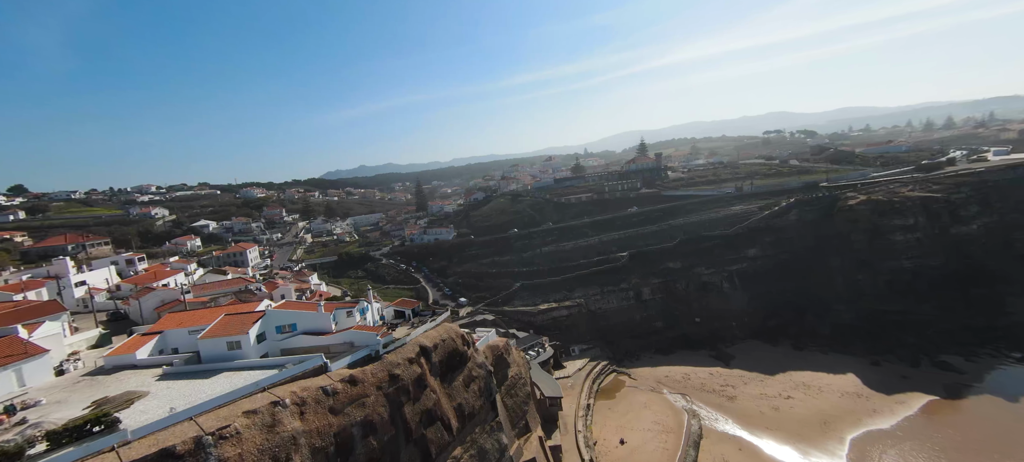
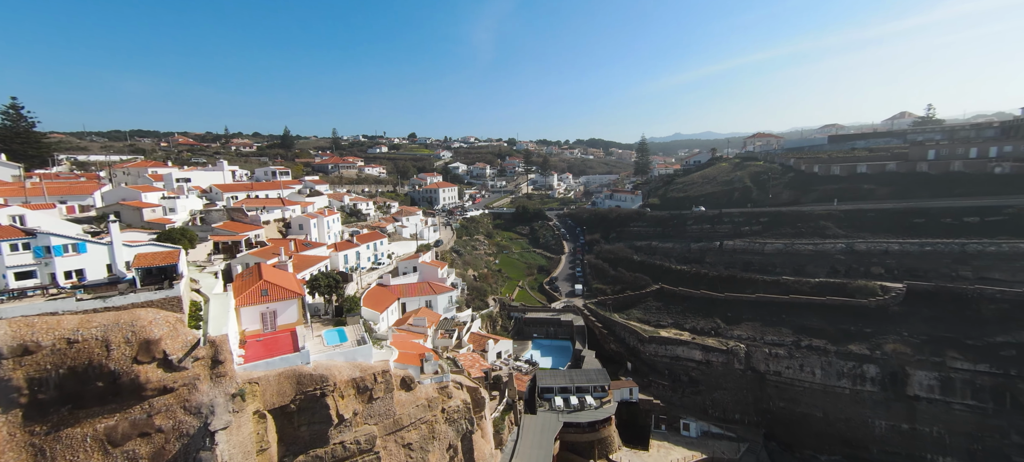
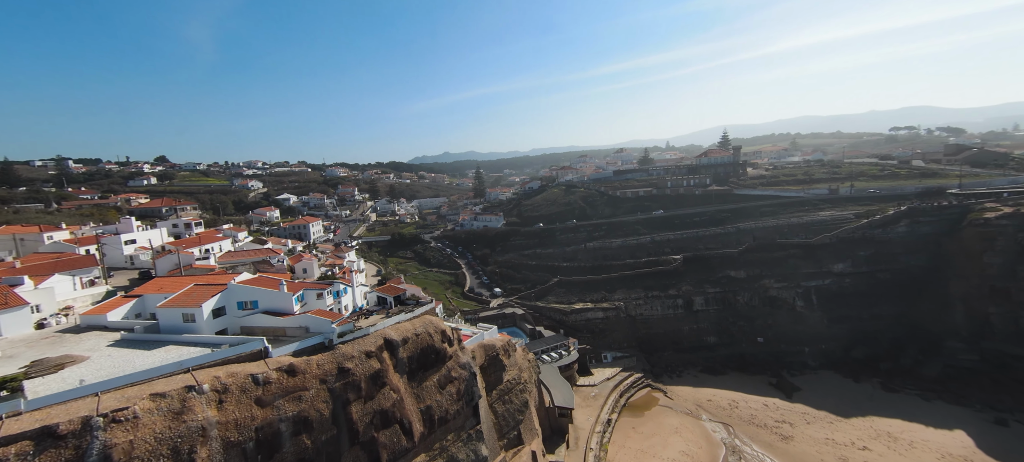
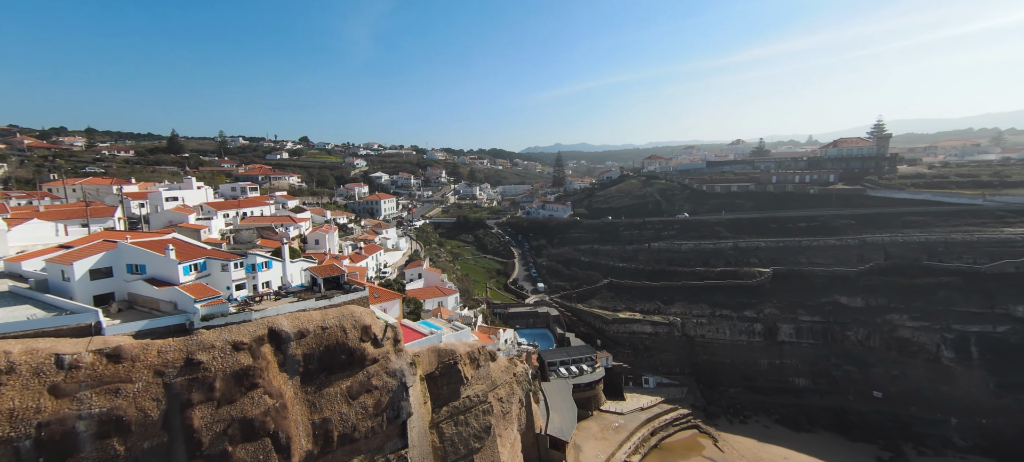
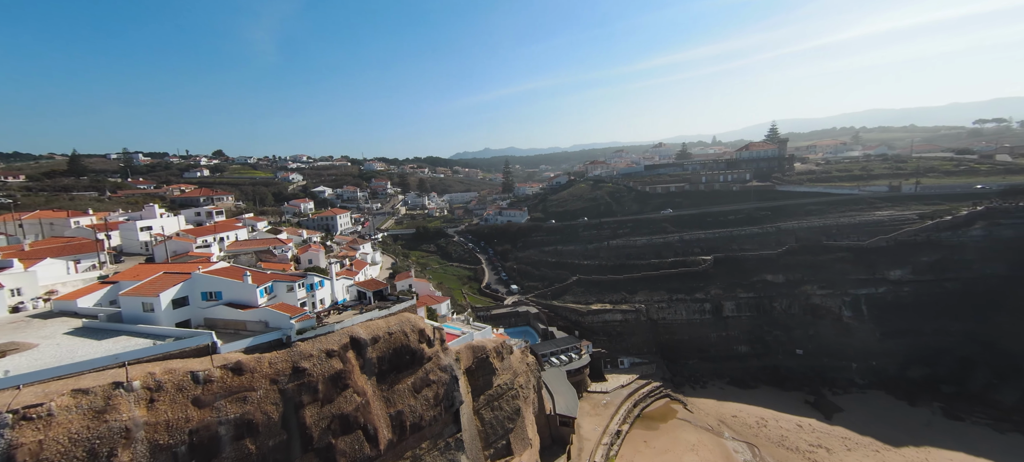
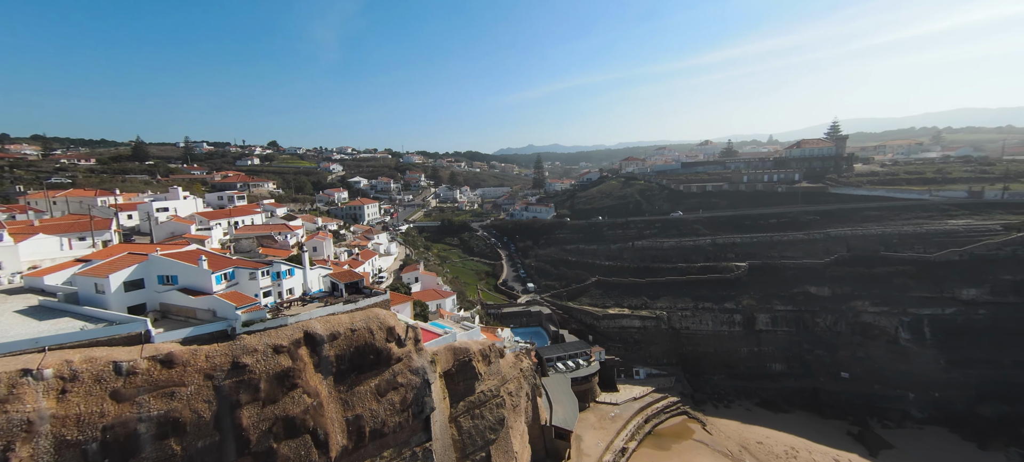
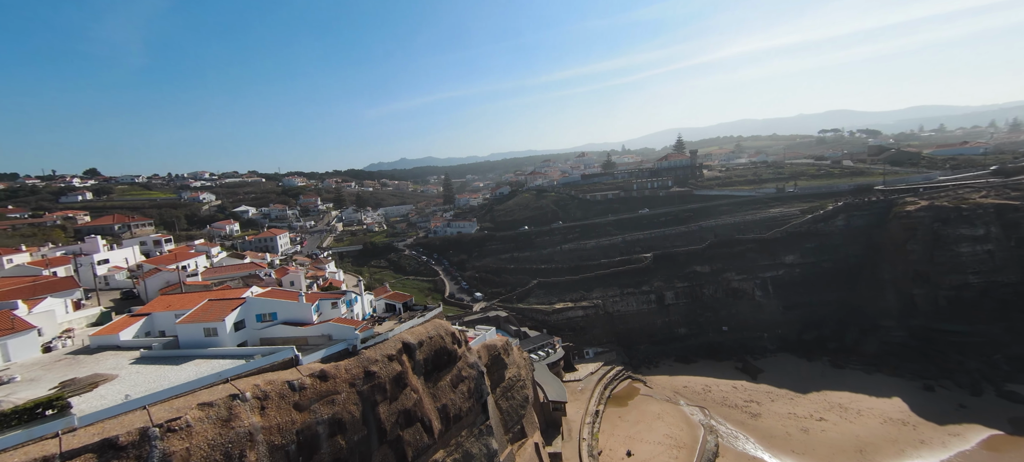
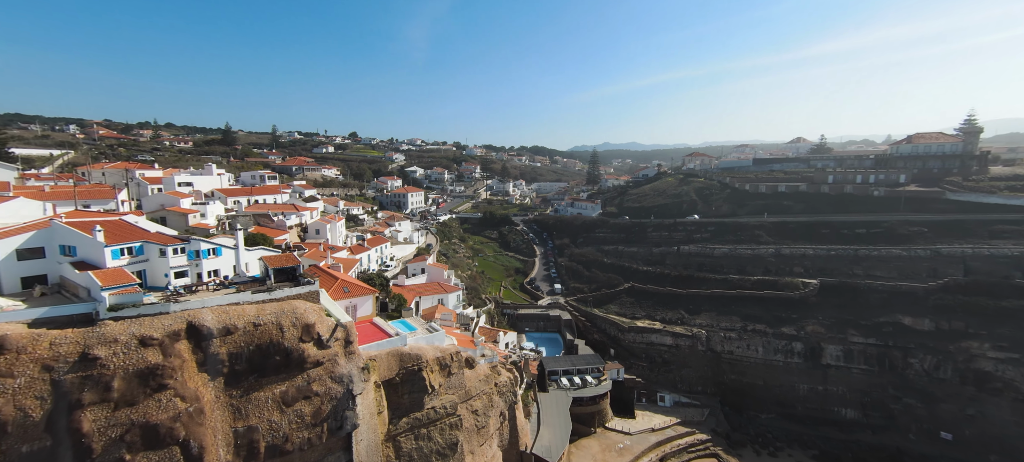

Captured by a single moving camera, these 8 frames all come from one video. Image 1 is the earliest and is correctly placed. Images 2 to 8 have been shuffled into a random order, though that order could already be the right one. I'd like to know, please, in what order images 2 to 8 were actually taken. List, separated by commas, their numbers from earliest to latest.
7, 3, 5, 6, 4, 8, 2
